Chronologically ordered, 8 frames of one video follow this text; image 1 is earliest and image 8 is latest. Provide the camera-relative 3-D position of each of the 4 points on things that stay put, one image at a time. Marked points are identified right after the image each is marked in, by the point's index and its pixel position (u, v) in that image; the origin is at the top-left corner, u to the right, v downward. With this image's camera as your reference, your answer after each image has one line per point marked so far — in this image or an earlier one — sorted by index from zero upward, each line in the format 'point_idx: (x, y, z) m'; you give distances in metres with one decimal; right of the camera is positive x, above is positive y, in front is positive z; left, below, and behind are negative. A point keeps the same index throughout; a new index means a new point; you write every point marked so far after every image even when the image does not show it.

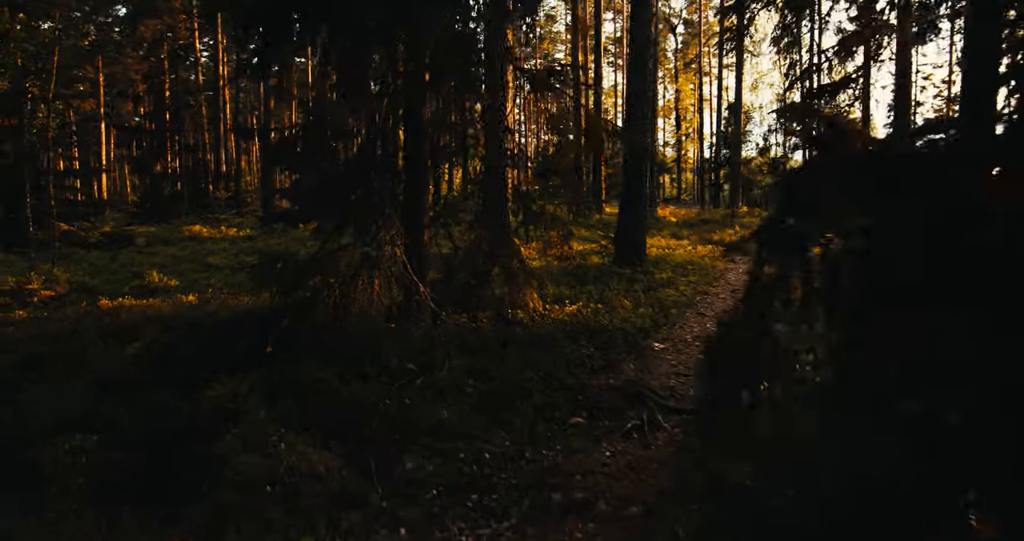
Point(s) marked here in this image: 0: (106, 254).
0: (-7.7, +0.3, +17.7) m
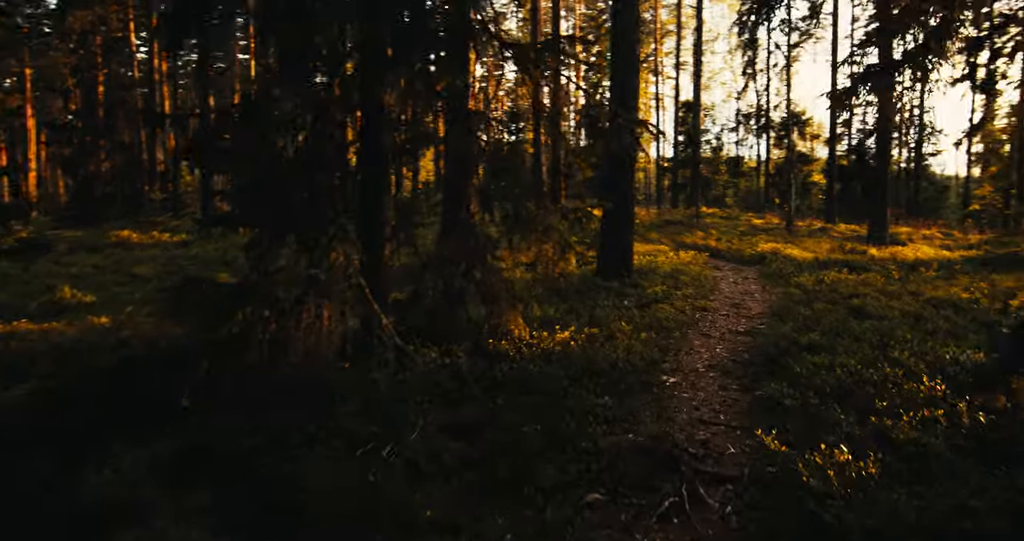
0: (-8.4, +0.1, +15.6) m
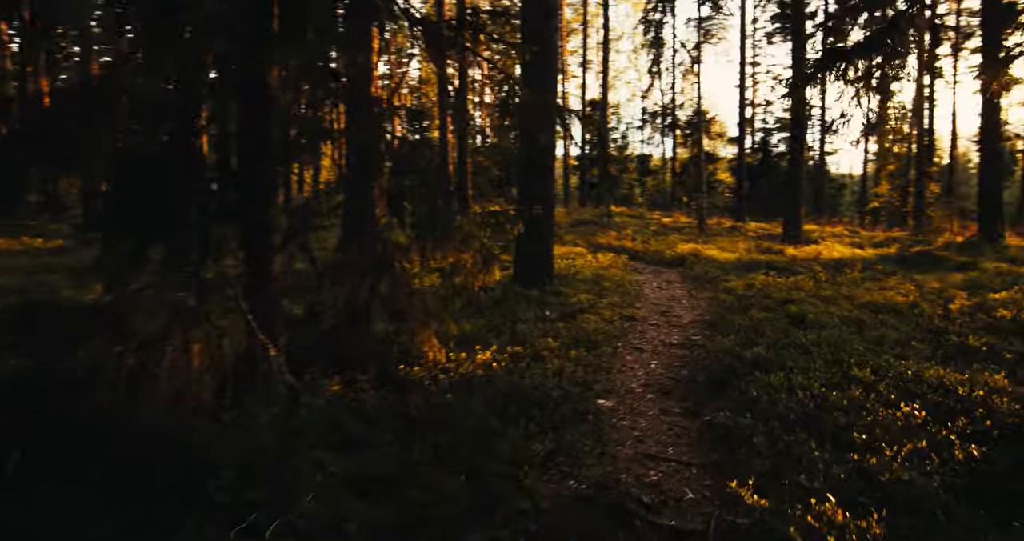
0: (-9.8, -0.1, +13.7) m
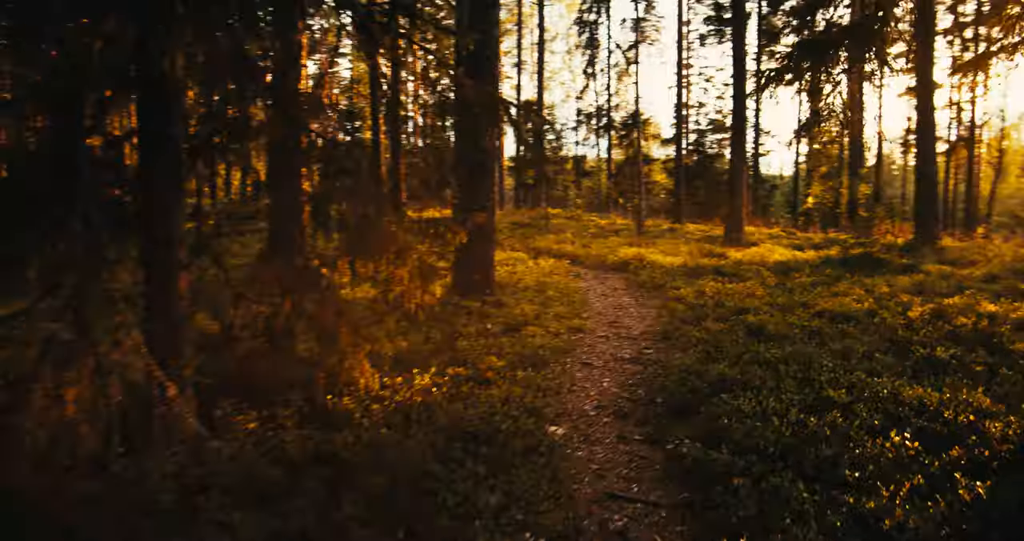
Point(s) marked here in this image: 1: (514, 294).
0: (-10.6, -0.3, +12.4) m
1: (0.0, -0.3, +10.0) m
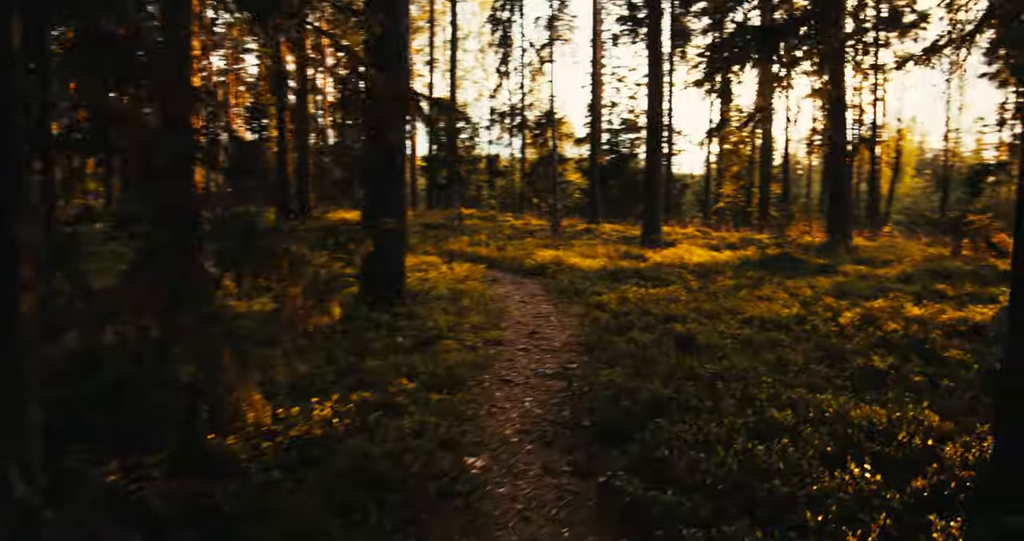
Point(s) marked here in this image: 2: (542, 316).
0: (-11.7, -0.4, +10.7) m
1: (-0.9, -0.3, +9.3) m
2: (+0.3, -0.5, +9.9) m
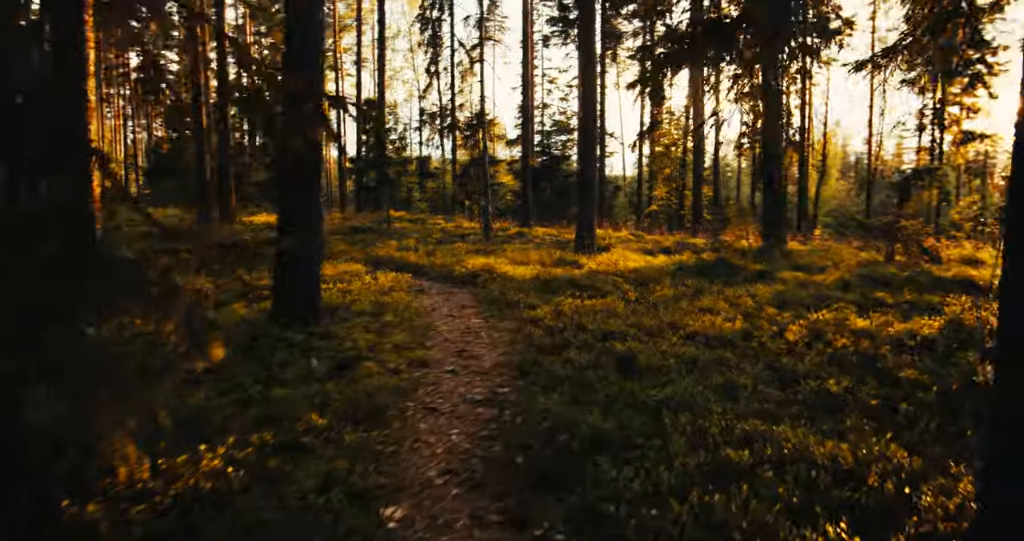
0: (-12.4, -0.6, +9.1) m
1: (-1.5, -0.5, +8.5) m
2: (-0.4, -0.6, +9.2) m
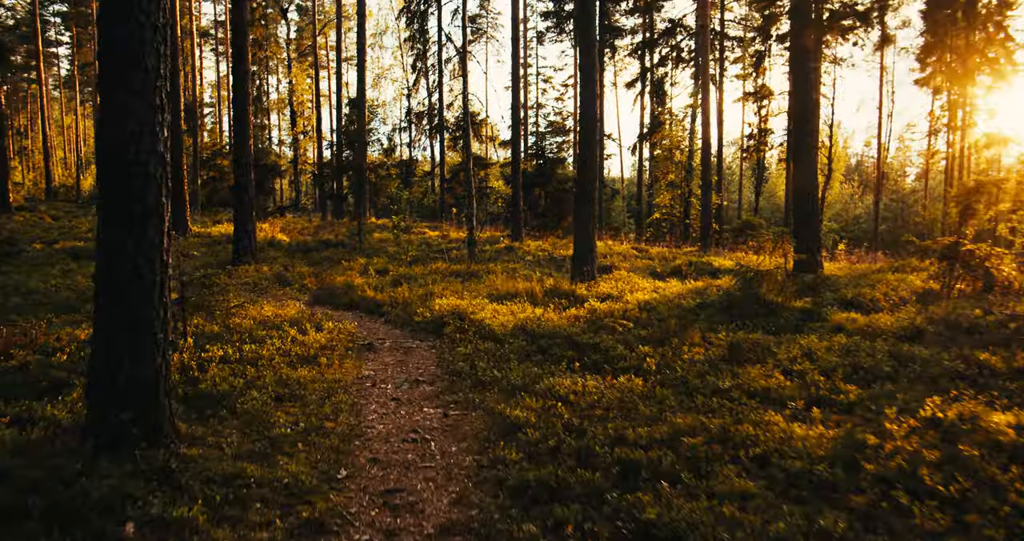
0: (-12.6, -1.1, +5.9) m
1: (-1.8, -1.0, +5.4) m
2: (-0.6, -1.1, +6.1) m
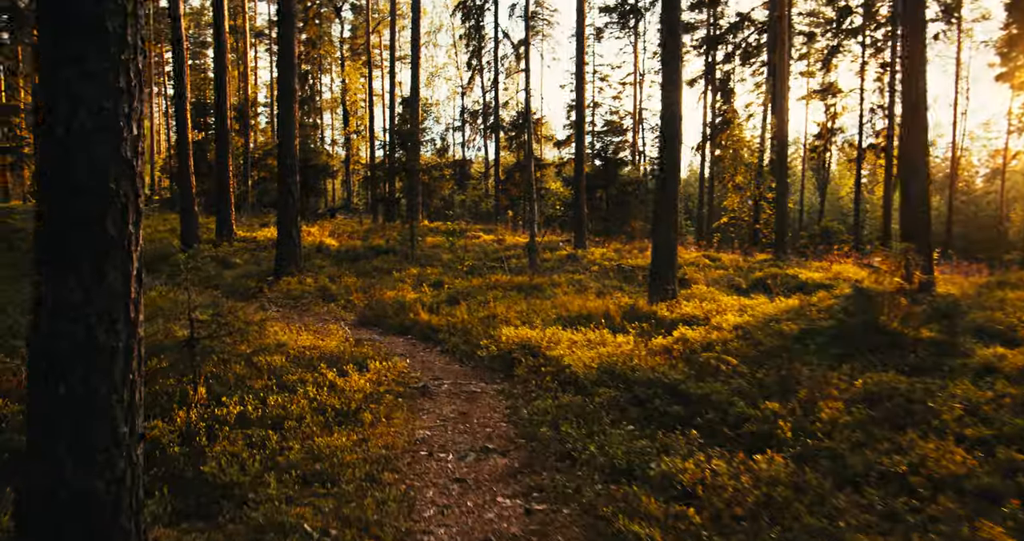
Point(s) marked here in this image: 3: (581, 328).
0: (-12.1, -1.3, +4.8) m
1: (-1.3, -1.2, +3.7) m
2: (-0.1, -1.4, +4.3) m
3: (+0.8, -0.7, +10.8) m
